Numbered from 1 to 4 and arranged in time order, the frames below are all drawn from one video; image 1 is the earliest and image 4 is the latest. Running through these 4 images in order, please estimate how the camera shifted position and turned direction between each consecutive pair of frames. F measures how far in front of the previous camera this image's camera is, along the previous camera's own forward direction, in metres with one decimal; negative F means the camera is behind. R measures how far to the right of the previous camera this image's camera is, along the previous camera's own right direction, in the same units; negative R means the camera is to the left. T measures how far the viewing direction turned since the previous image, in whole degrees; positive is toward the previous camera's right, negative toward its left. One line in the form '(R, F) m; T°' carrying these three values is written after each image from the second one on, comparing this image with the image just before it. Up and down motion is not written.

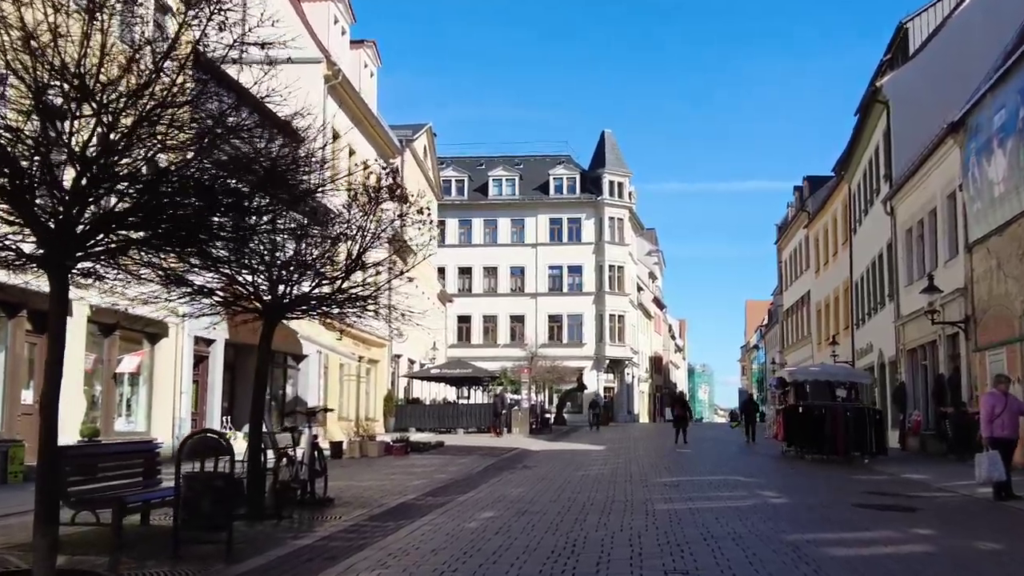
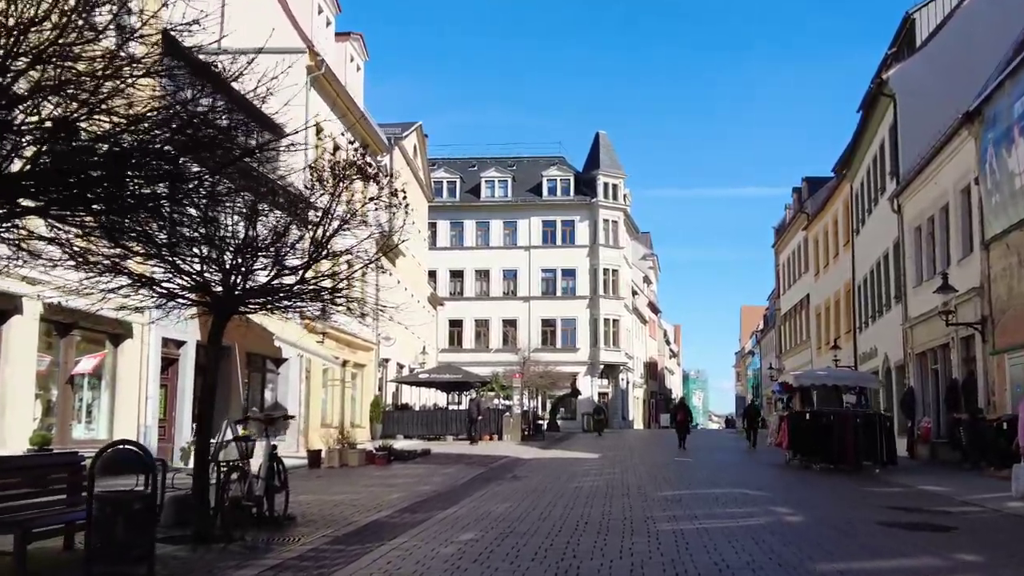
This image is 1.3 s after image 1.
(+0.1, +1.3) m; 0°
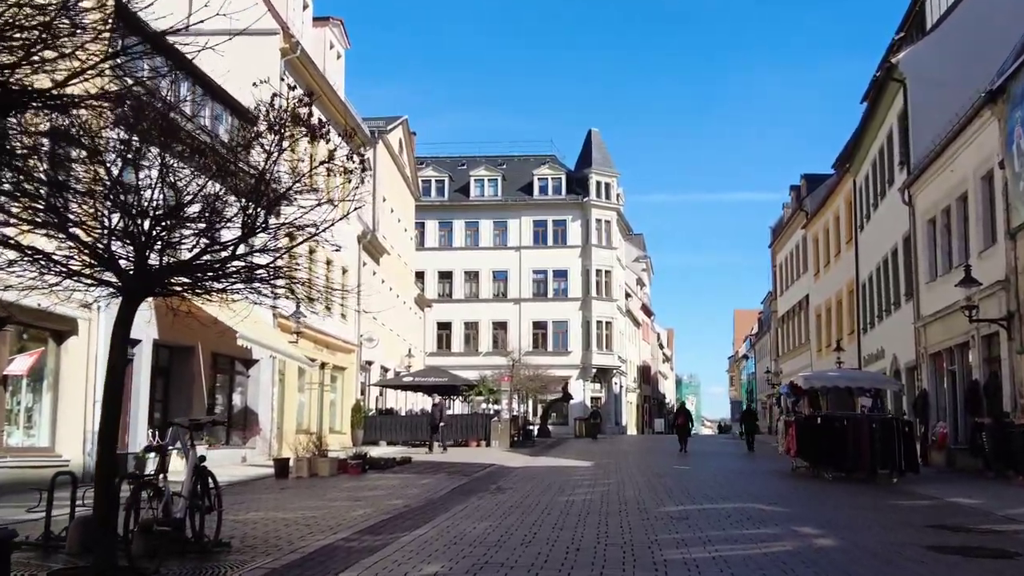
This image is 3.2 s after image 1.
(+0.1, +1.8) m; 0°
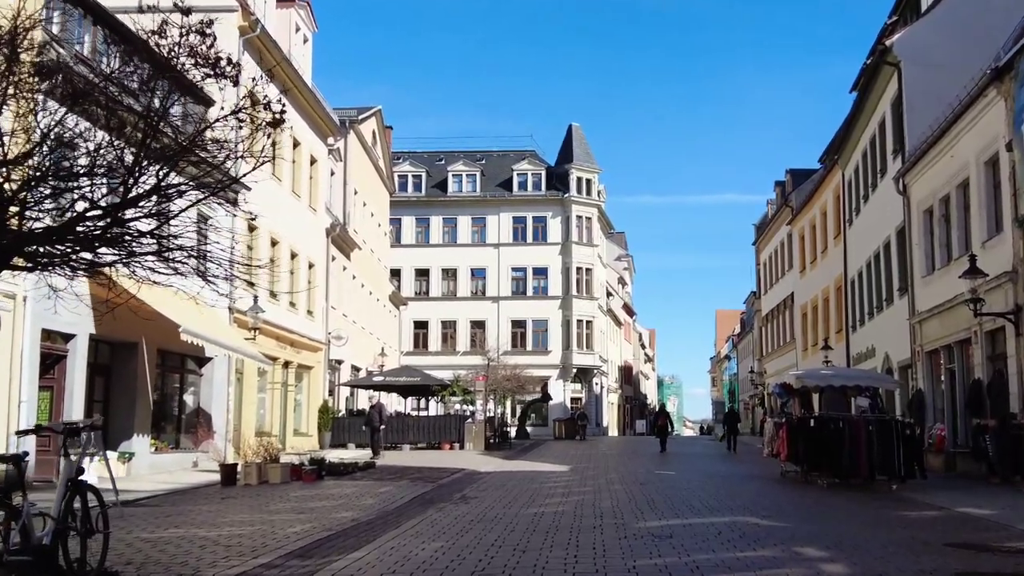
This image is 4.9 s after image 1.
(+0.2, +1.6) m; +1°
